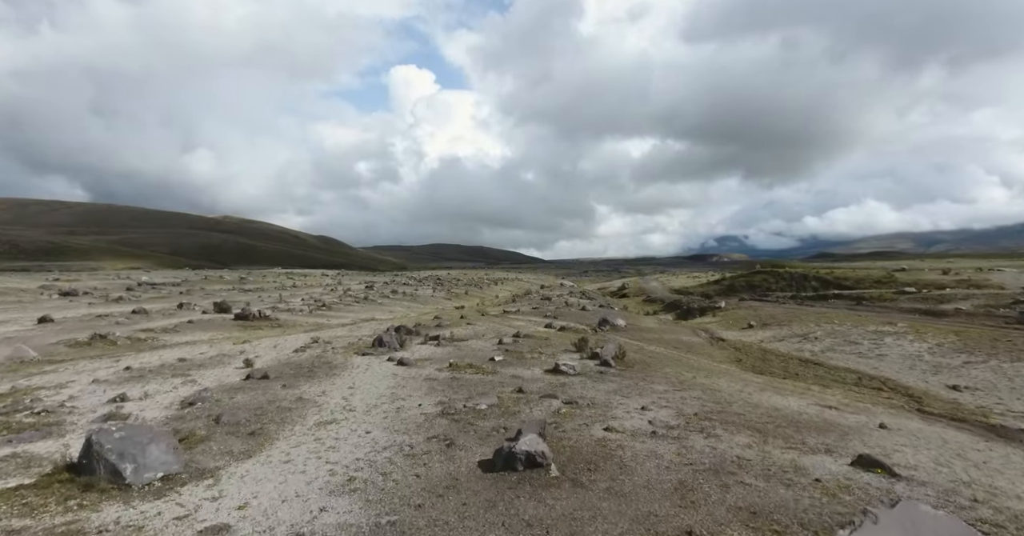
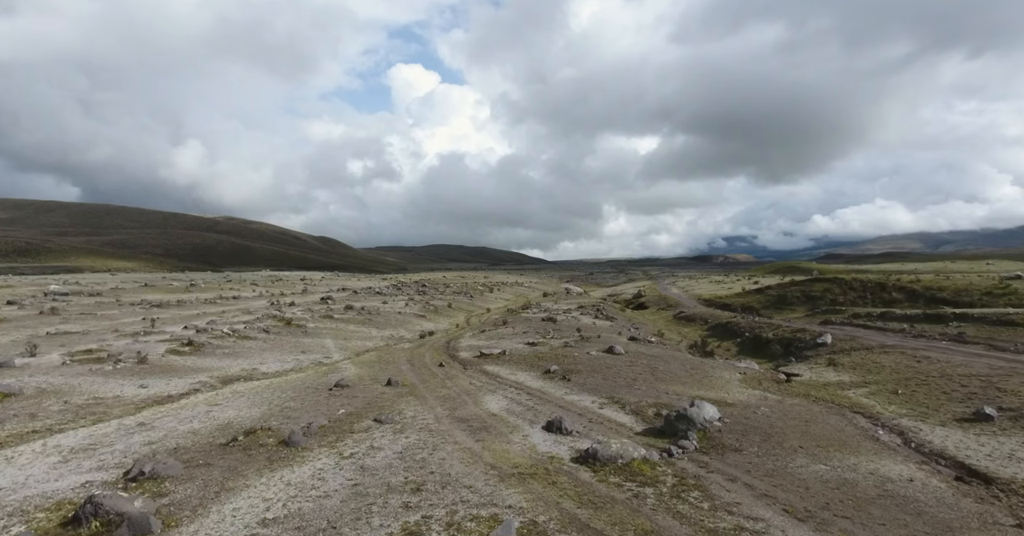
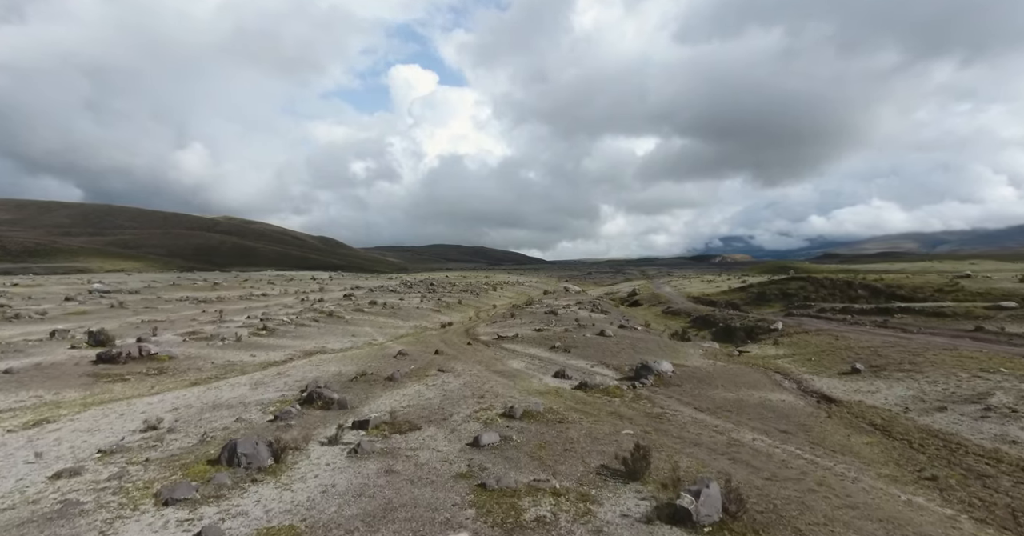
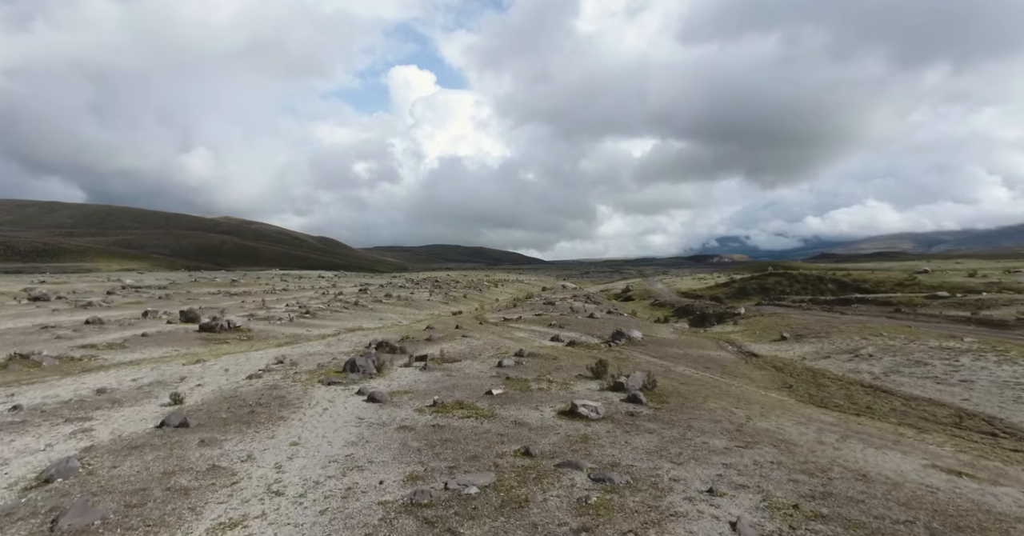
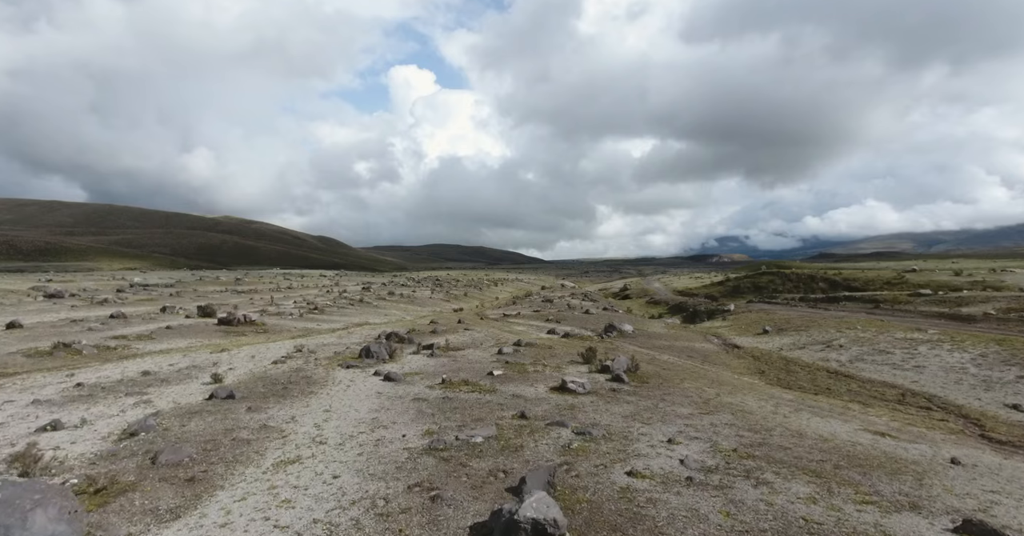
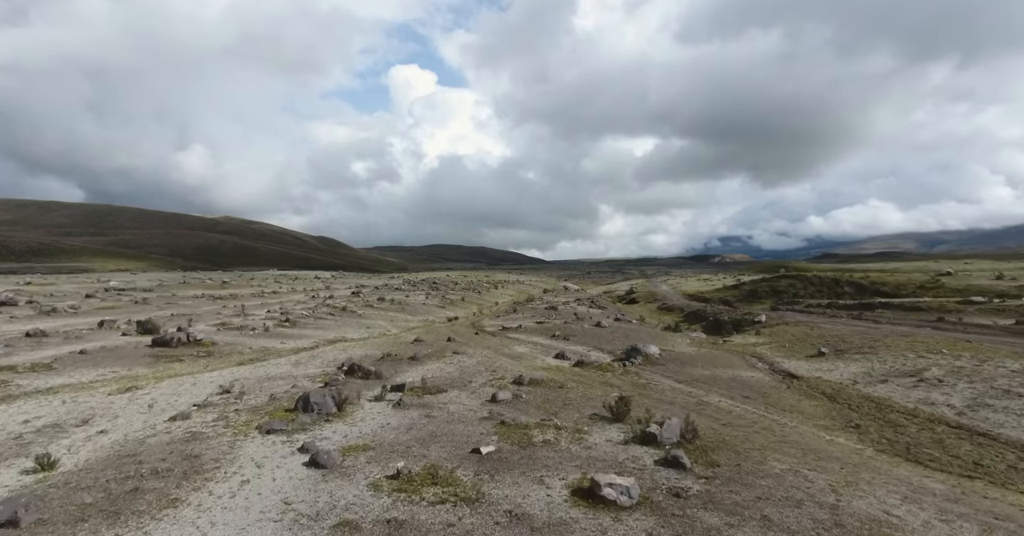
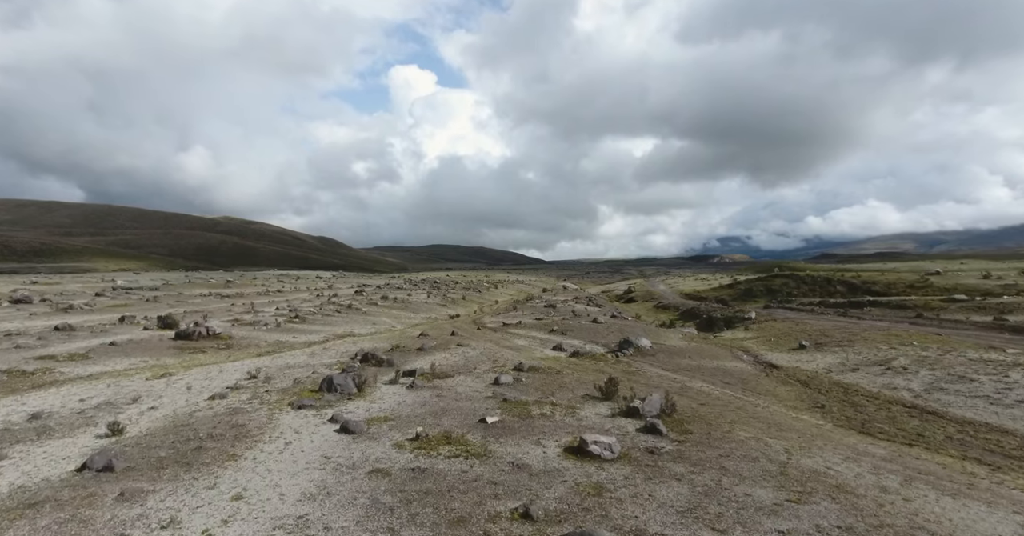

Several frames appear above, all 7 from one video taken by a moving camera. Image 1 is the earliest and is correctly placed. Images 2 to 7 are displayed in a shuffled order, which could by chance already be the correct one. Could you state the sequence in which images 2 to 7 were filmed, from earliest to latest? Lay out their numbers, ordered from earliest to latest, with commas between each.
5, 4, 7, 6, 3, 2
